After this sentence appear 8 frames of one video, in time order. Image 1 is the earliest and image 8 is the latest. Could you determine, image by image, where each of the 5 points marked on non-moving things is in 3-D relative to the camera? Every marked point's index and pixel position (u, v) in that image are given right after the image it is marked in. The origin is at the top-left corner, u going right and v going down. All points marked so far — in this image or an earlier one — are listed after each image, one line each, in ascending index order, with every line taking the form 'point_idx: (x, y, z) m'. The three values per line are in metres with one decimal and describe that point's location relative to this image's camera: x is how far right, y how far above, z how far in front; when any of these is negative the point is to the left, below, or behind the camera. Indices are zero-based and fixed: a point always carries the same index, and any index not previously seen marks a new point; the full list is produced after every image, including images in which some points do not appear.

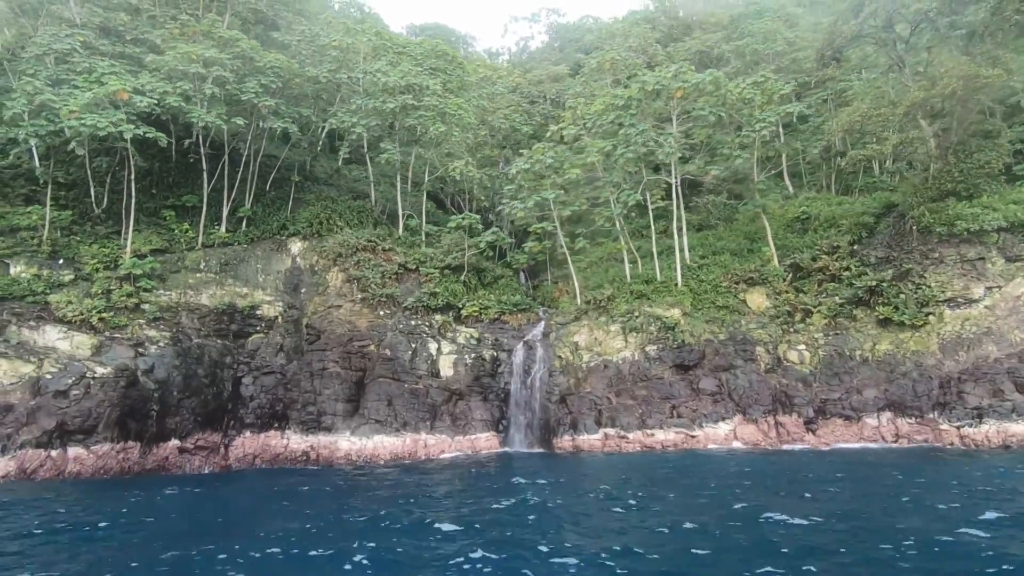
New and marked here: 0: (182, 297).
0: (-12.2, -0.4, +19.9) m
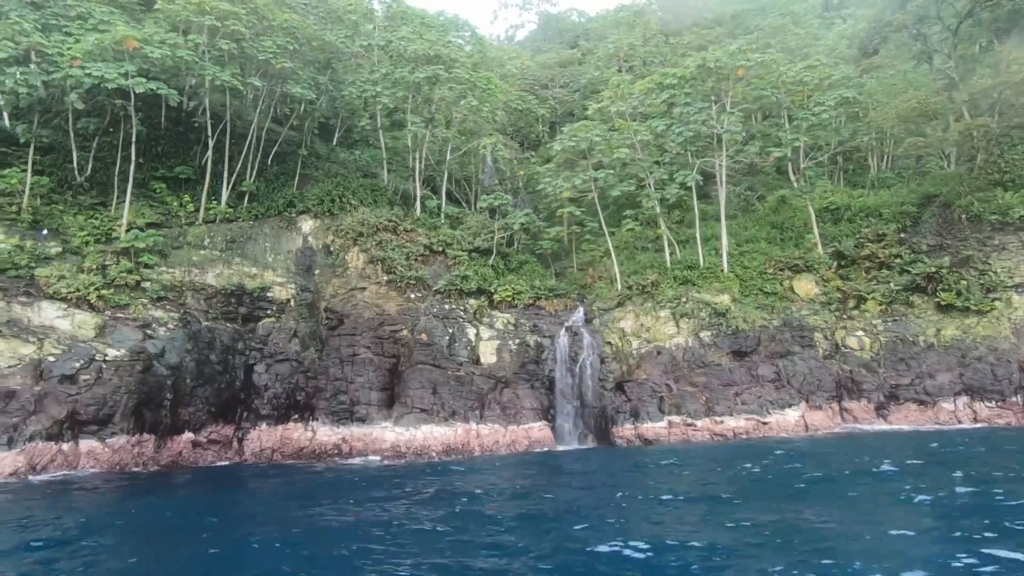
0: (-10.8, +0.4, +17.9) m
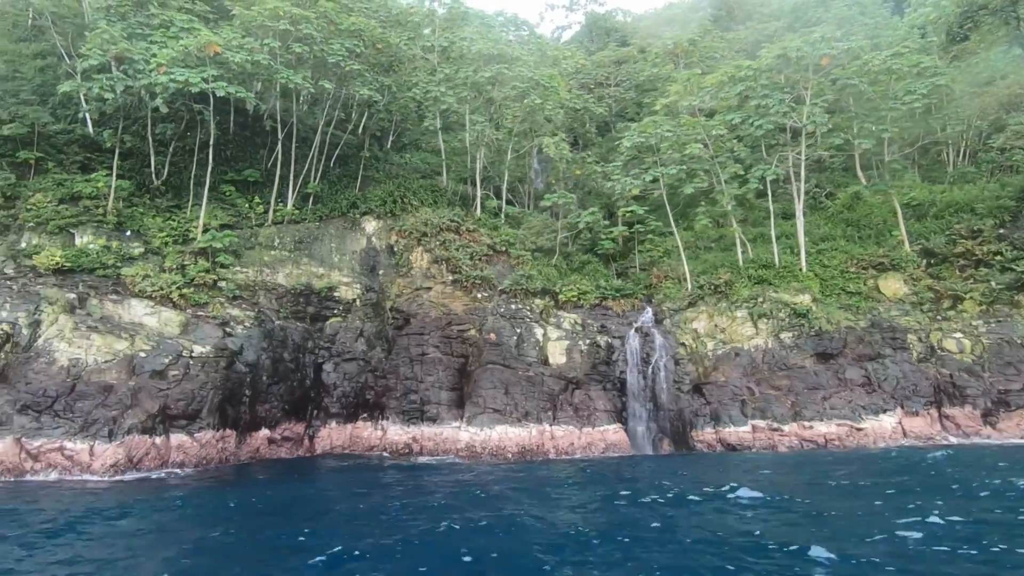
0: (-8.6, +0.4, +18.2) m
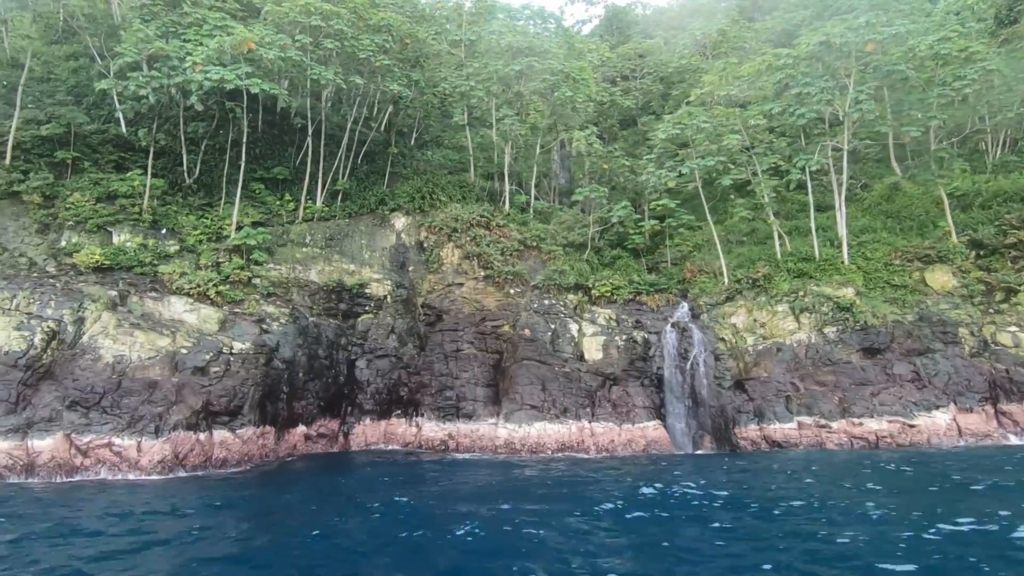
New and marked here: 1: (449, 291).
0: (-7.5, +0.5, +18.2) m
1: (-2.2, -0.1, +18.6) m
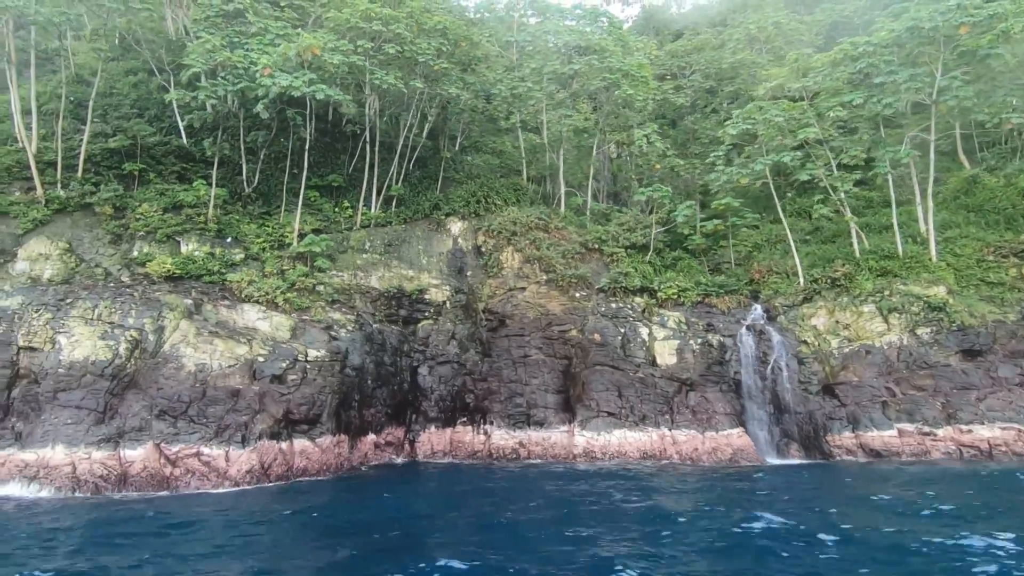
0: (-5.3, +0.3, +18.1) m
1: (0.0, -0.3, +18.2) m
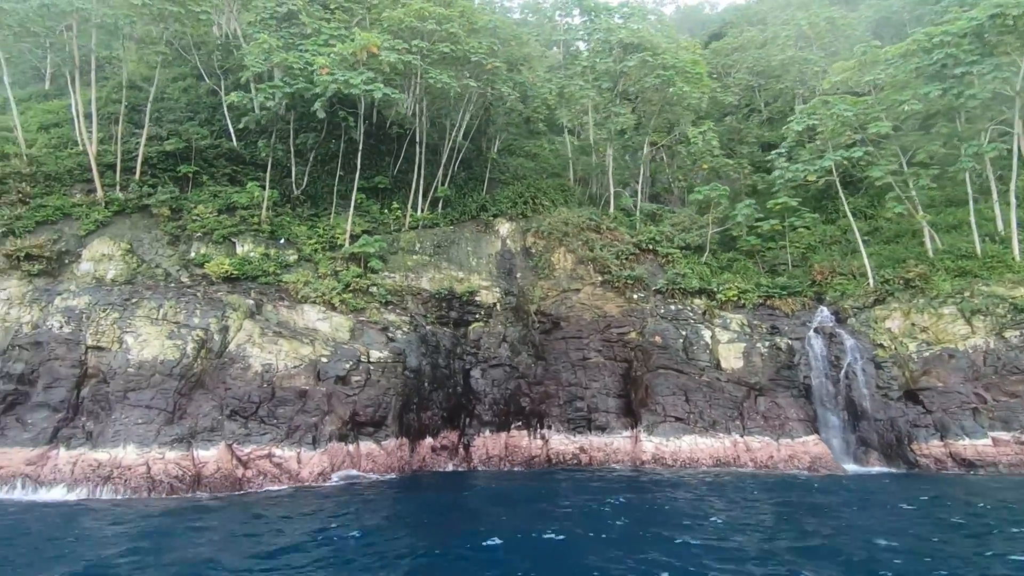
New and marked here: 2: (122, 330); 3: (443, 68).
0: (-3.5, +0.2, +17.9) m
1: (+1.8, -0.3, +17.8) m
2: (-9.4, -1.0, +13.0) m
3: (-2.4, +7.5, +18.5) m
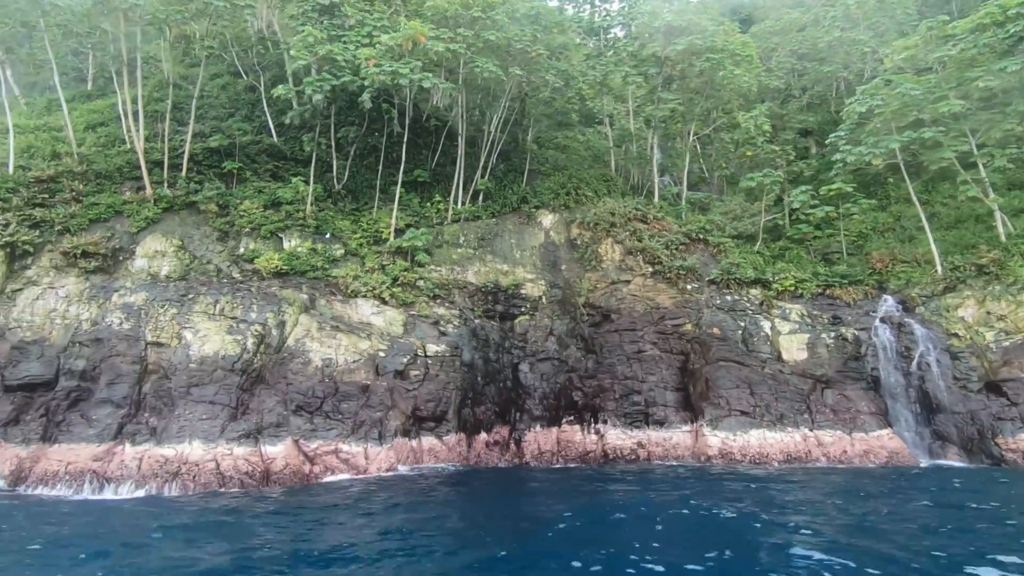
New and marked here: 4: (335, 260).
0: (-1.9, +0.4, +17.7) m
1: (+3.3, 0.0, +17.4) m
2: (-8.0, -0.9, +13.0) m
3: (-0.9, +7.7, +18.1) m
4: (-5.5, +0.9, +16.9) m
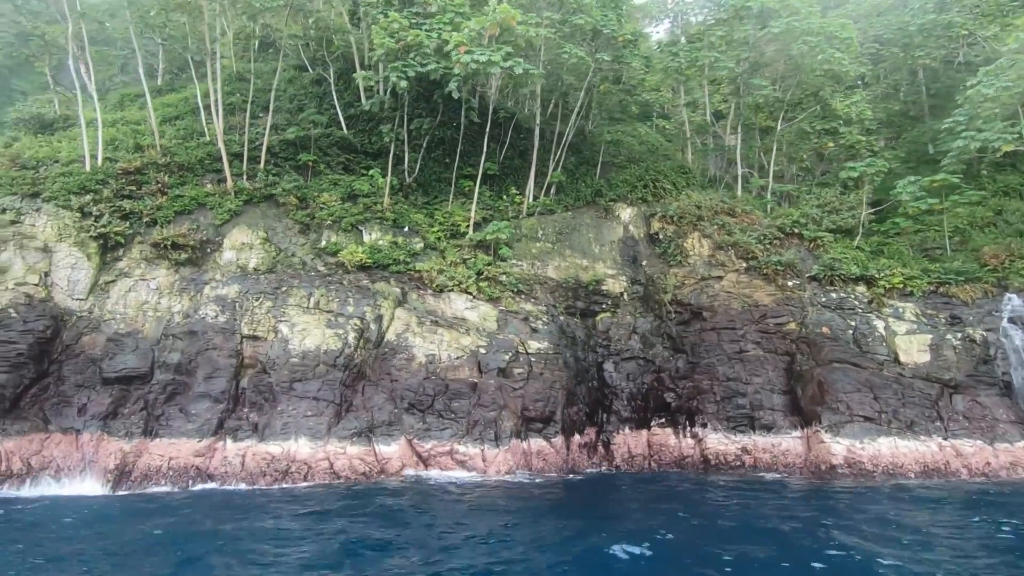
0: (+0.7, +0.6, +17.0) m
1: (+6.0, +0.1, +16.5) m
2: (-5.5, -0.7, +12.6) m
3: (+1.8, +7.9, +17.4) m
4: (-2.9, +1.1, +16.4) m
